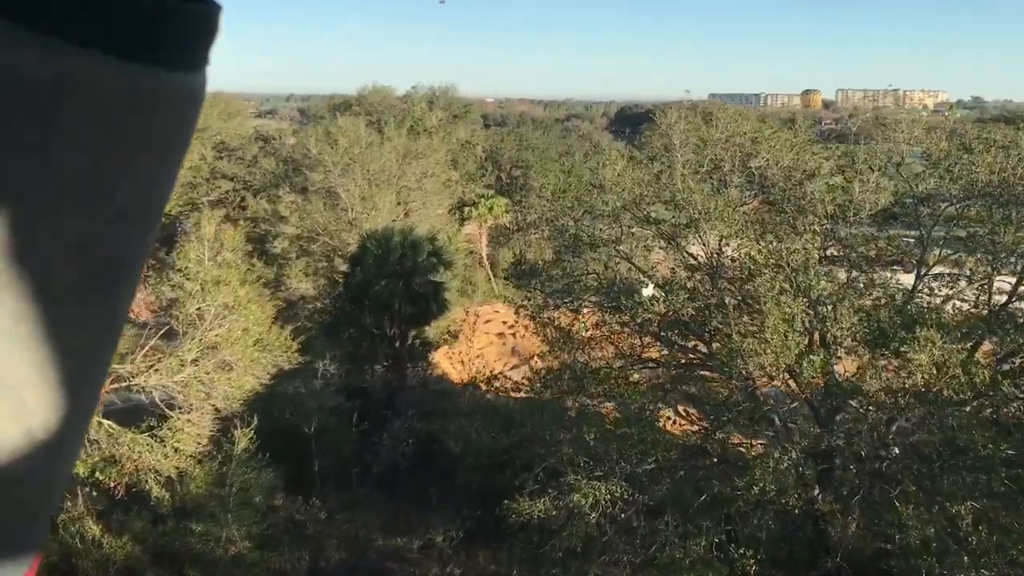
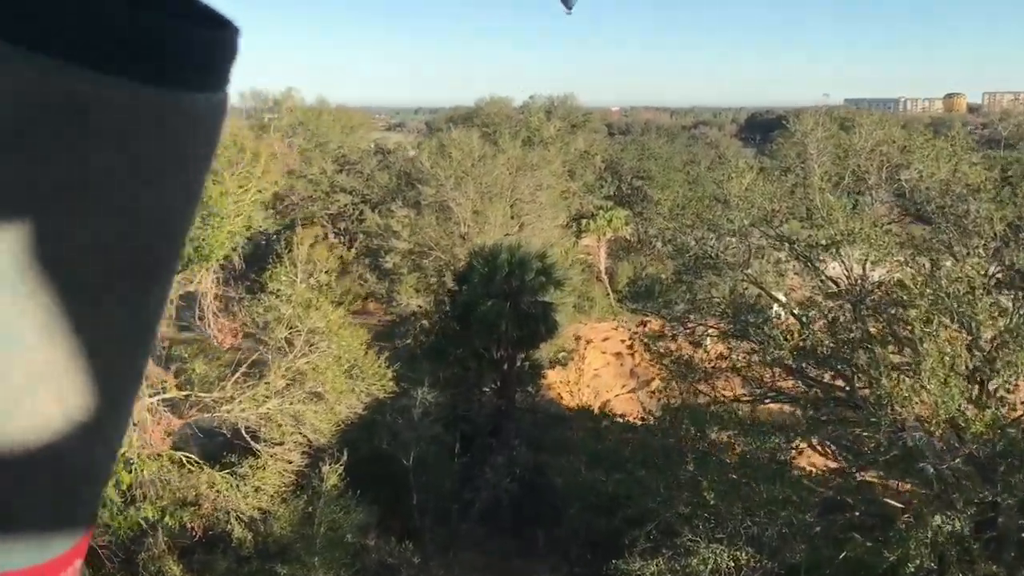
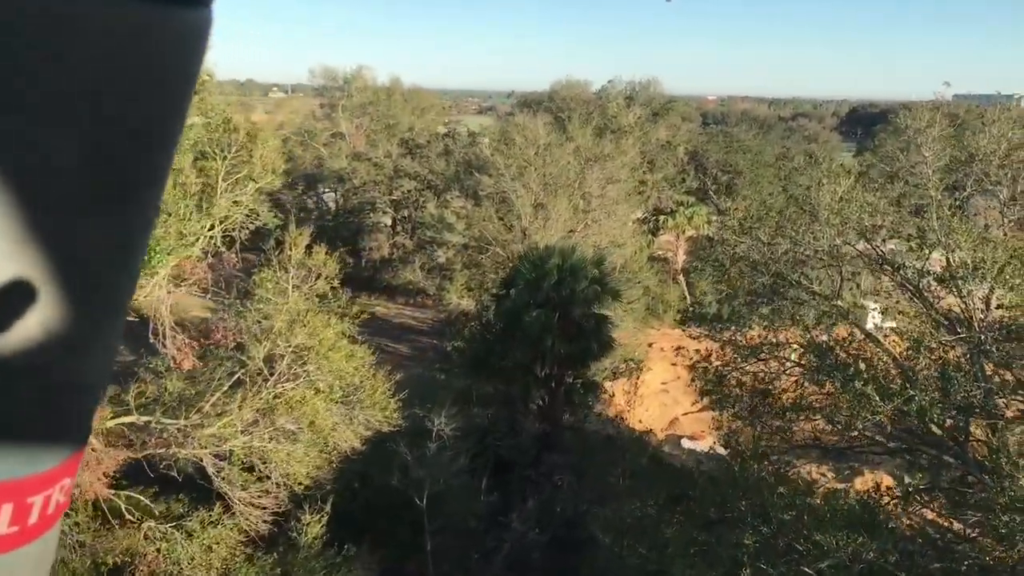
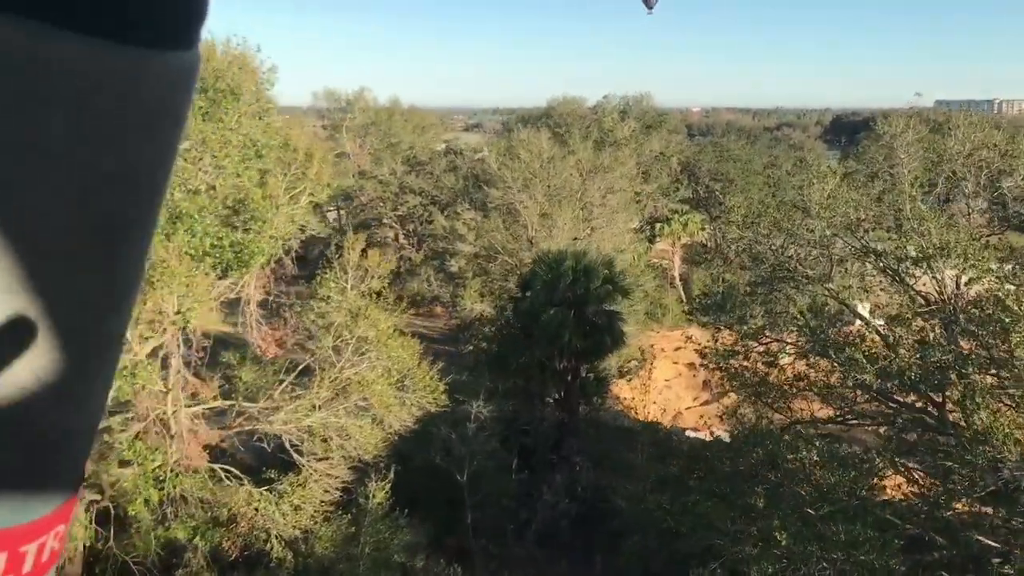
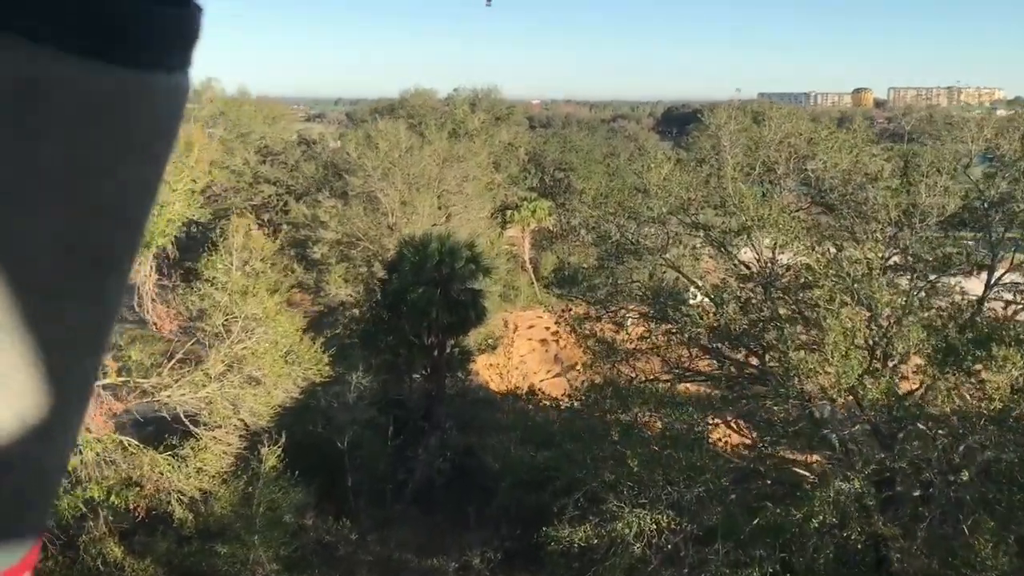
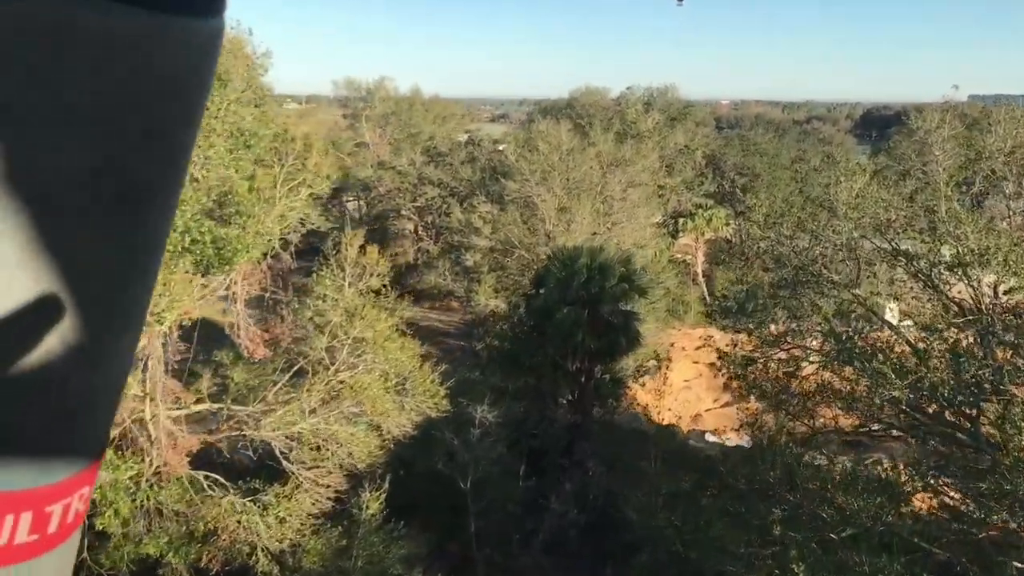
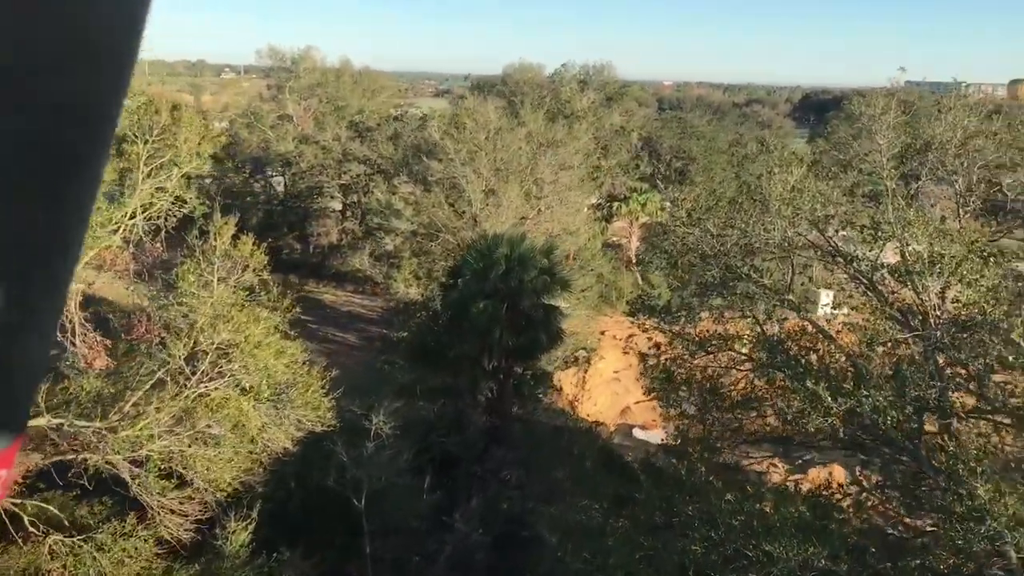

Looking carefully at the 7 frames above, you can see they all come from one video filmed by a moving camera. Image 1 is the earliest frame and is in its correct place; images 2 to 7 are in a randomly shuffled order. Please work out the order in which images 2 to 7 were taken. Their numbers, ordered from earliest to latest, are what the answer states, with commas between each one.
5, 2, 4, 6, 3, 7
